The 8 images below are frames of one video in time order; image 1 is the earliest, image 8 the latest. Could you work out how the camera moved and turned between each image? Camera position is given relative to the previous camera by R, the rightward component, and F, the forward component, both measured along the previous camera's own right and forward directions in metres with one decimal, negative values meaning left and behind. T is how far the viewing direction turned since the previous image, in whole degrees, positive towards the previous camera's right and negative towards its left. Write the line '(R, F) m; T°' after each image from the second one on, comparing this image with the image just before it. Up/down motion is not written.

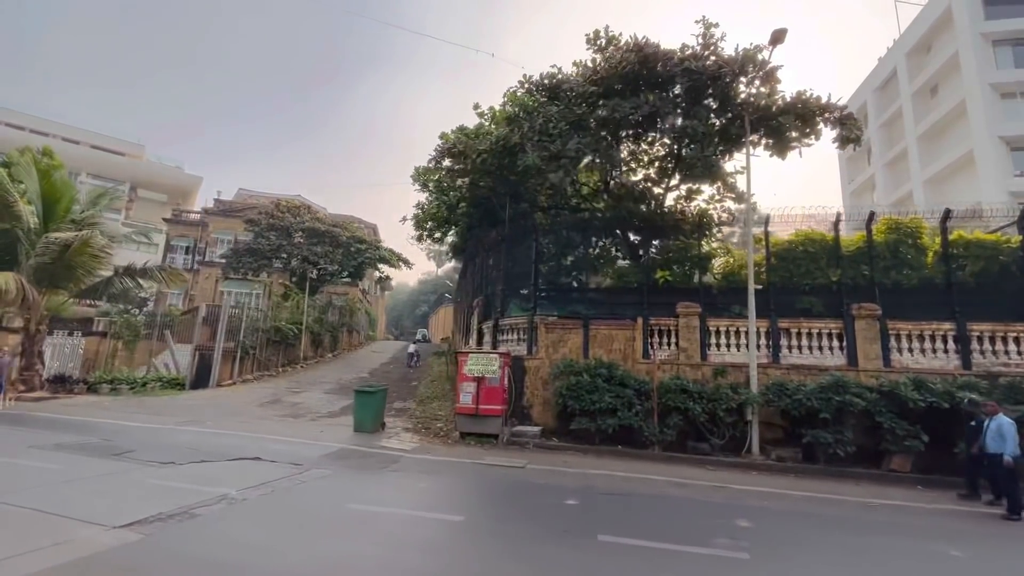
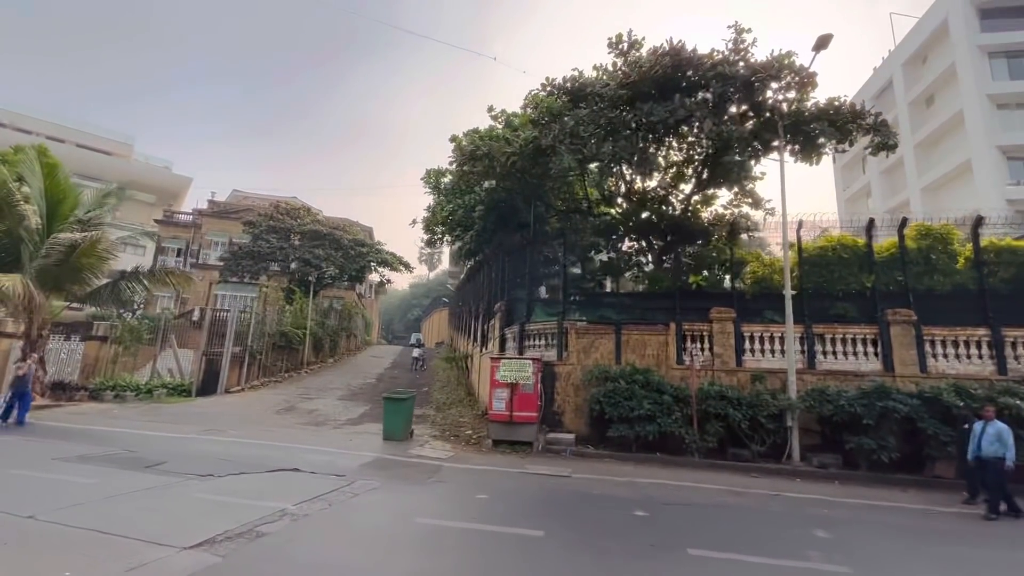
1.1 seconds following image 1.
(-1.0, +0.2) m; +2°
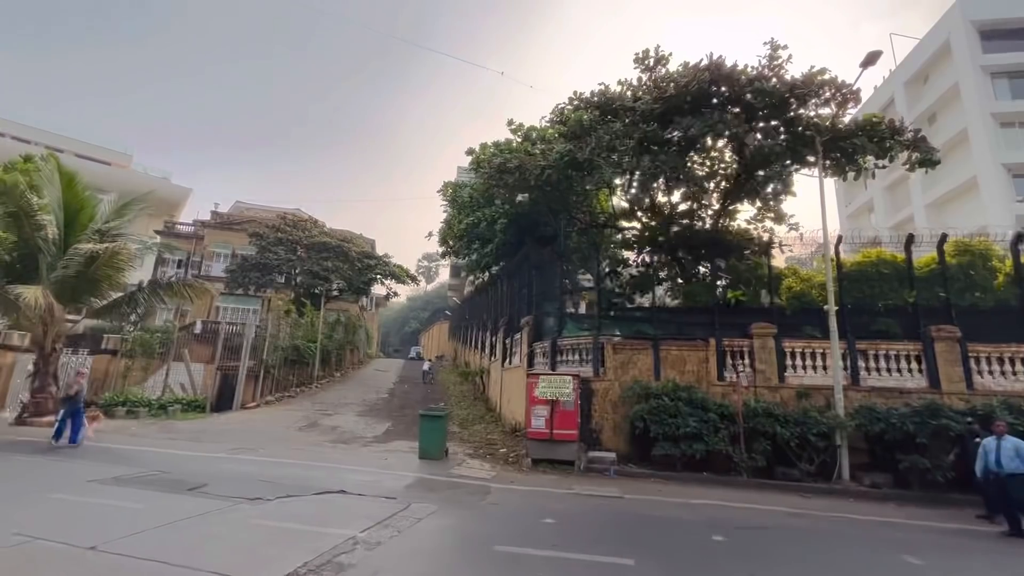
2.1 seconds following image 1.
(-1.0, +0.2) m; +1°
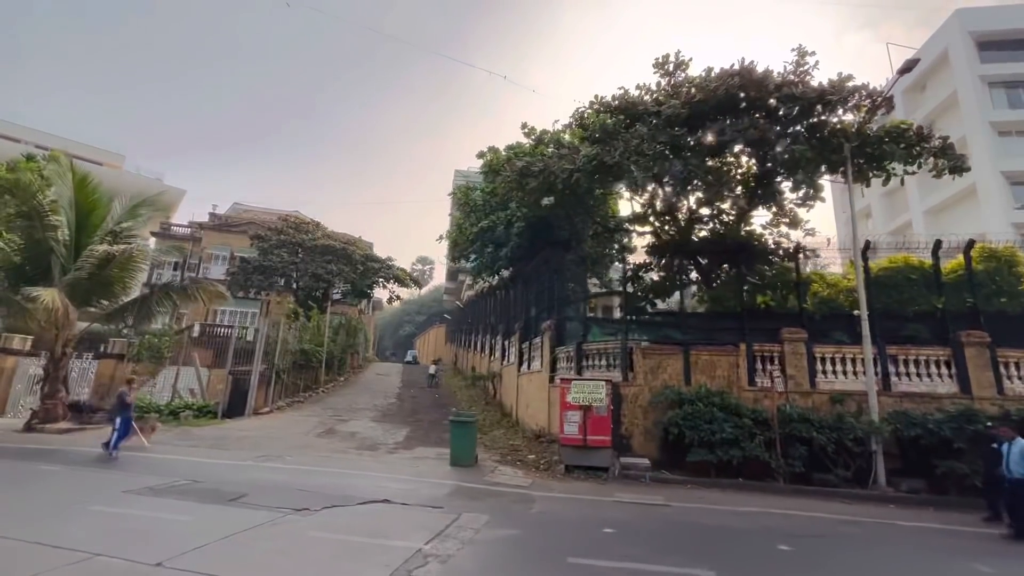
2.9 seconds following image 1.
(-0.9, +0.1) m; +1°
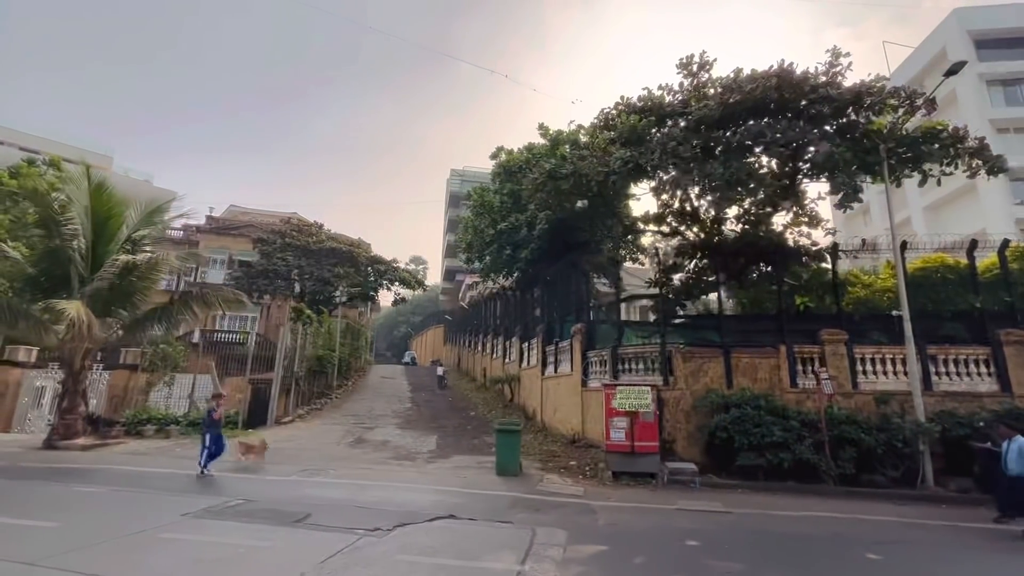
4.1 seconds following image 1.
(-1.2, +0.2) m; +2°
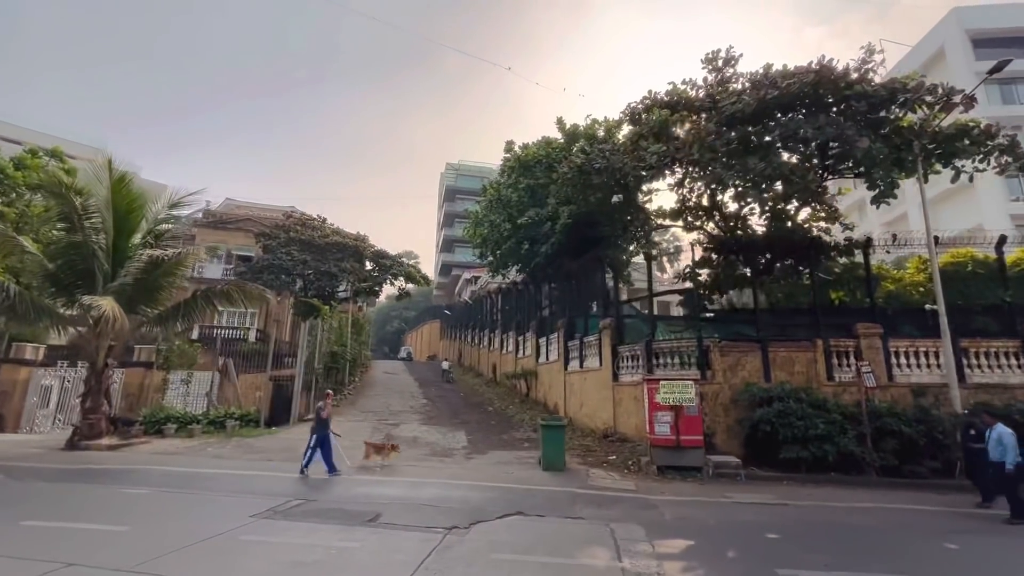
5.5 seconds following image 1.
(-1.2, +0.1) m; +2°
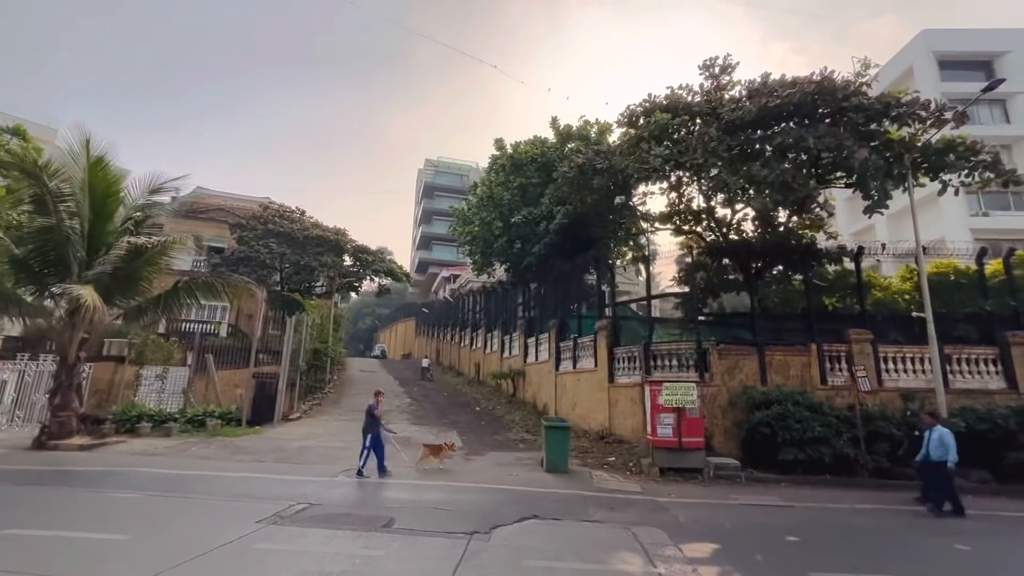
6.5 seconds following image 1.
(-0.8, +0.2) m; +4°
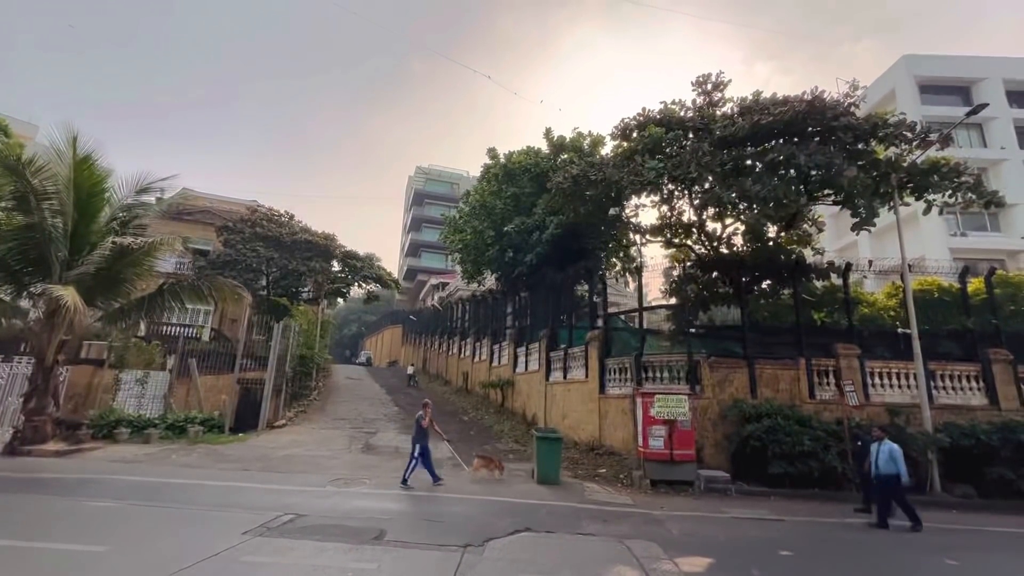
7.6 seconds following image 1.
(-0.2, 0.0) m; +2°
